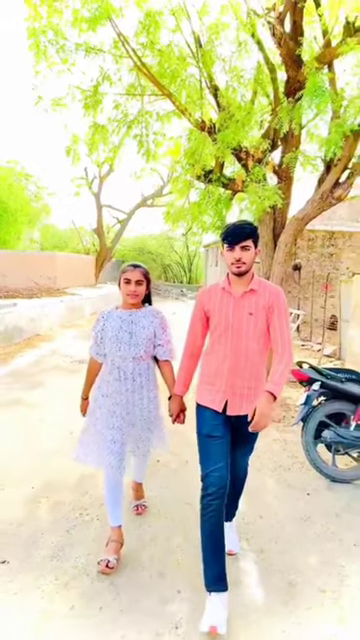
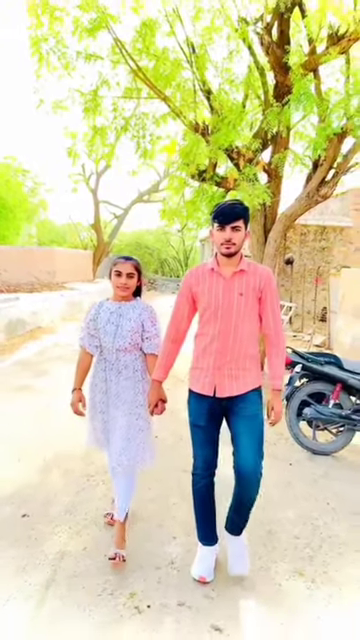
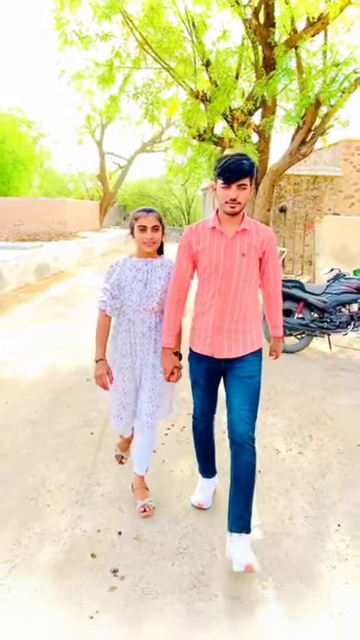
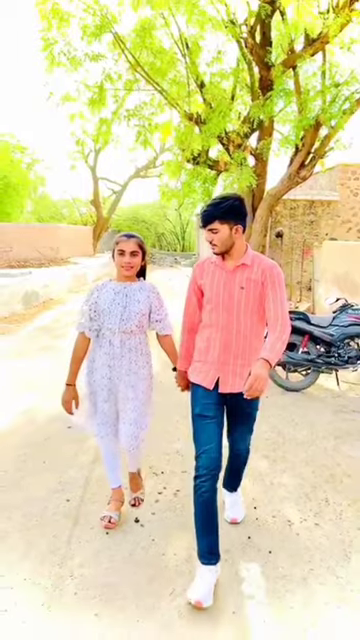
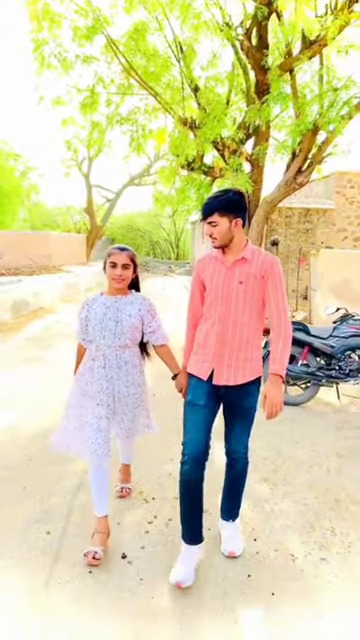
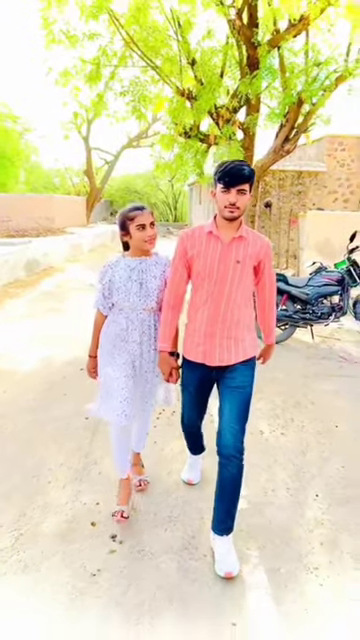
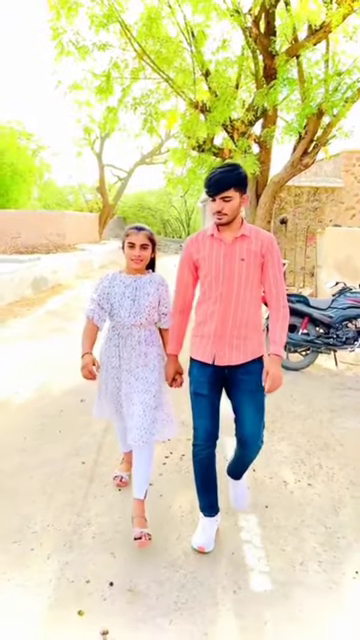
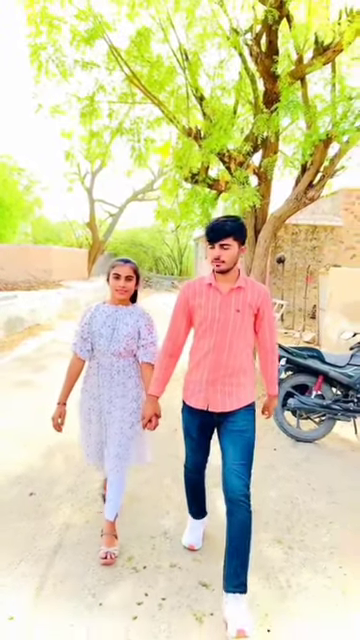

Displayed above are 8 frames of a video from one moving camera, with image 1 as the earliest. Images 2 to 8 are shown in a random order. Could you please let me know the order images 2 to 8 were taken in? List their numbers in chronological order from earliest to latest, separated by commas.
2, 8, 5, 4, 7, 3, 6
